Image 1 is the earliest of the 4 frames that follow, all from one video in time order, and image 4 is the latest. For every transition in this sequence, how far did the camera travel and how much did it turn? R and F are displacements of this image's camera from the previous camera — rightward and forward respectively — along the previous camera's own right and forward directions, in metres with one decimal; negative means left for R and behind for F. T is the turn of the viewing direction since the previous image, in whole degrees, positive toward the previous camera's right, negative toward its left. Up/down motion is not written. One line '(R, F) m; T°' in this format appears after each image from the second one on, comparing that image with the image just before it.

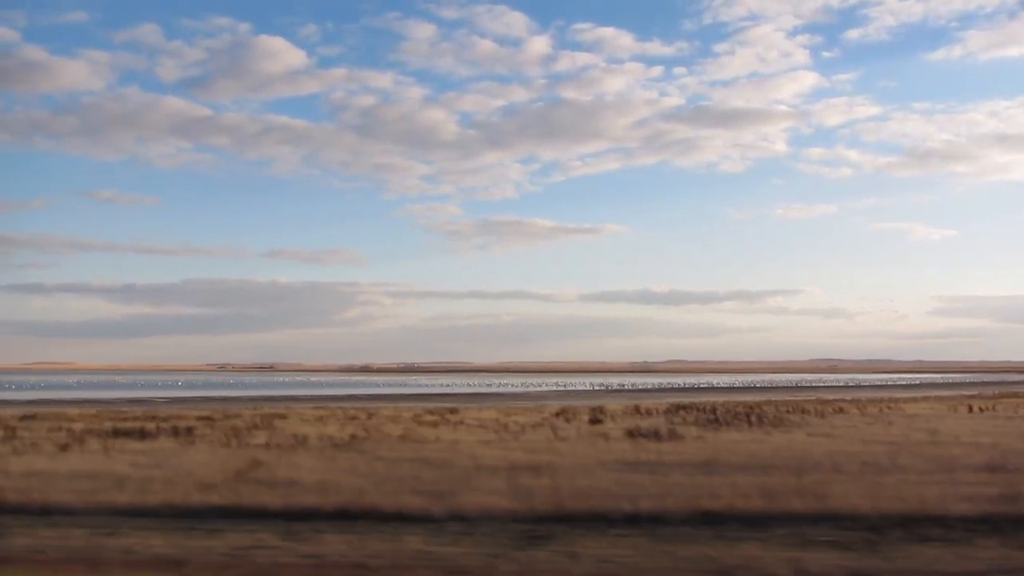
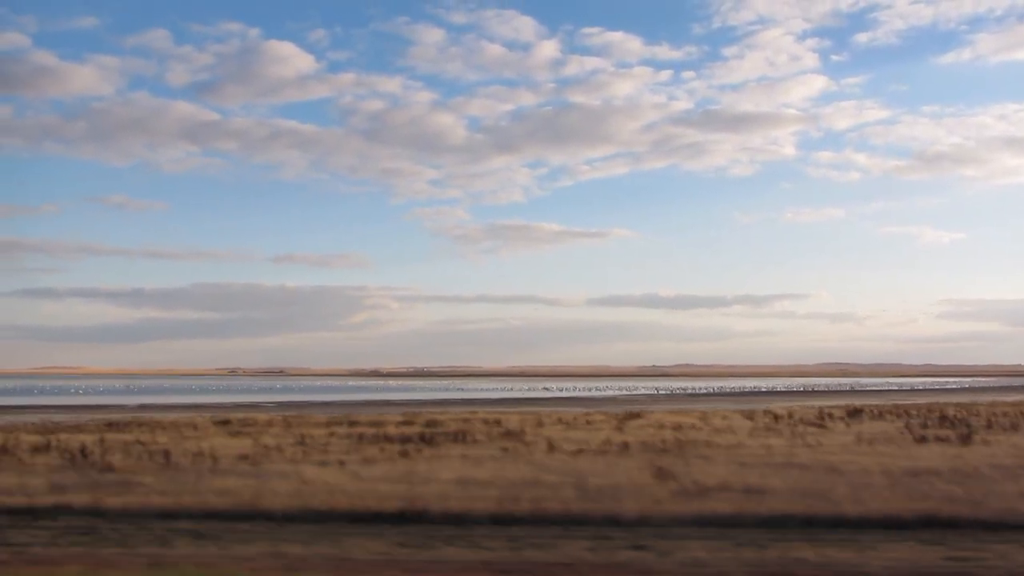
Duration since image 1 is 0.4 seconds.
(-2.5, -0.4) m; 0°
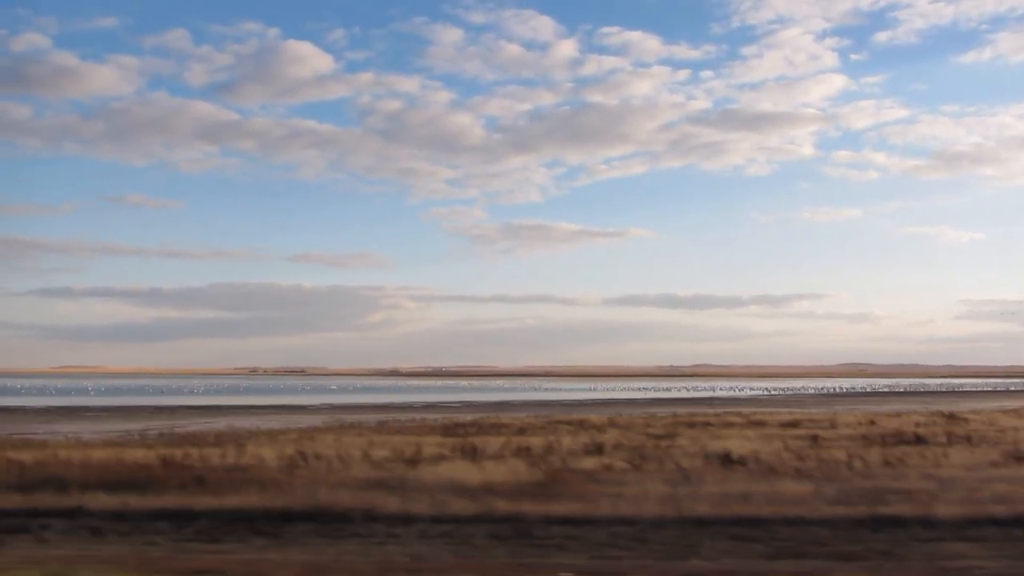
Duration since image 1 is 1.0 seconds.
(-2.7, -0.1) m; -1°
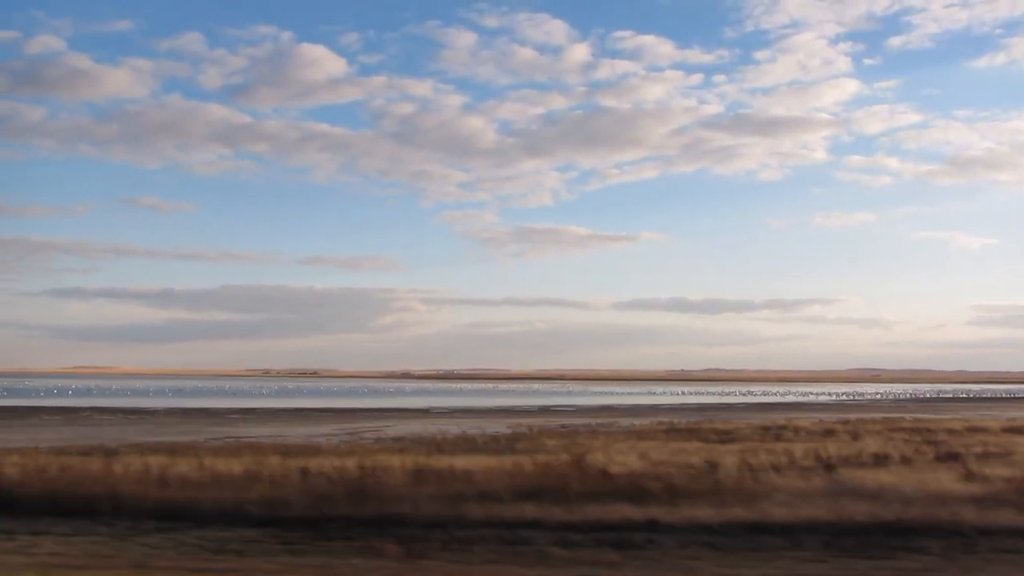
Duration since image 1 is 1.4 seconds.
(-1.5, -1.0) m; -1°
